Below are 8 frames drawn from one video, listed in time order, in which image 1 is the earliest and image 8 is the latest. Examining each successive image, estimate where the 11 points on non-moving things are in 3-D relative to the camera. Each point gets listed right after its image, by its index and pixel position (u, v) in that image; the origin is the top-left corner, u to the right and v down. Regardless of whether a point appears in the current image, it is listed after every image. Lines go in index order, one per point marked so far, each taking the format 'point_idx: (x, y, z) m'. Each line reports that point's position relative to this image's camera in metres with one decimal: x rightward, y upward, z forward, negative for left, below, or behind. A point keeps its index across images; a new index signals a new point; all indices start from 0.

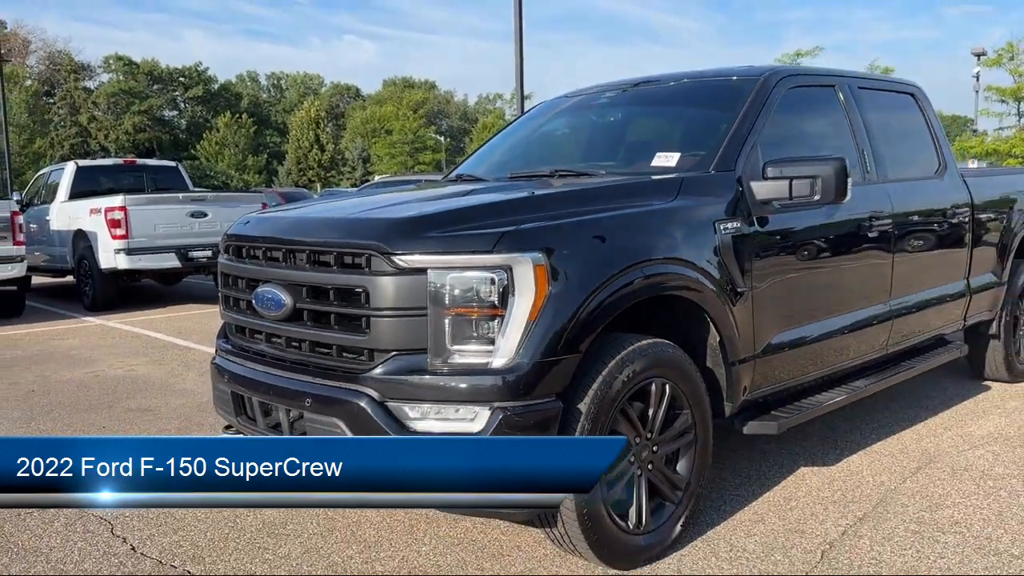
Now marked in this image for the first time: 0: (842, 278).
0: (+1.6, +0.1, +4.2) m
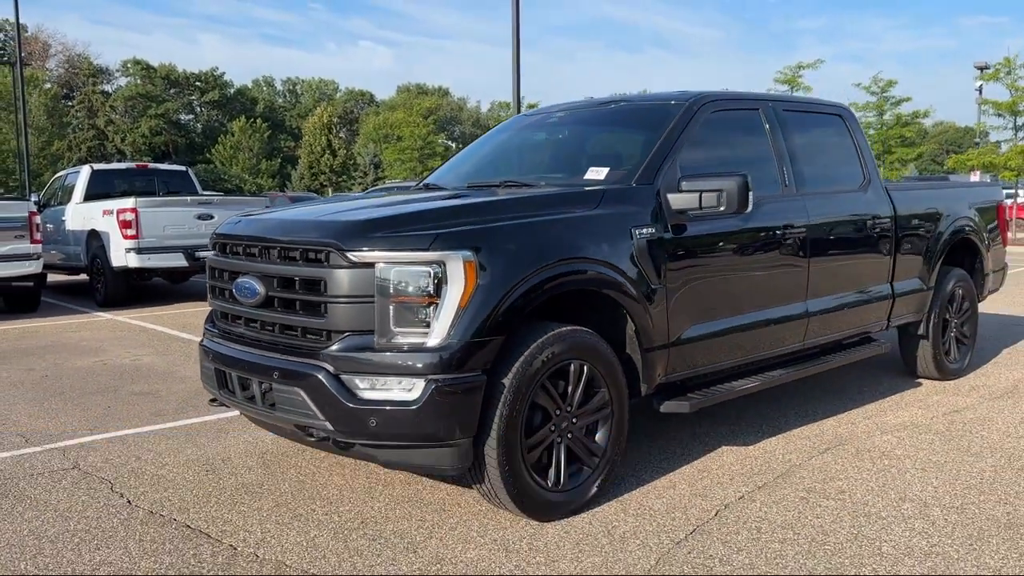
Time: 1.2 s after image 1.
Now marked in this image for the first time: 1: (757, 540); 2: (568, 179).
0: (+1.3, +0.1, +4.8) m
1: (+1.0, -1.0, +3.6) m
2: (+0.3, +0.6, +4.6) m
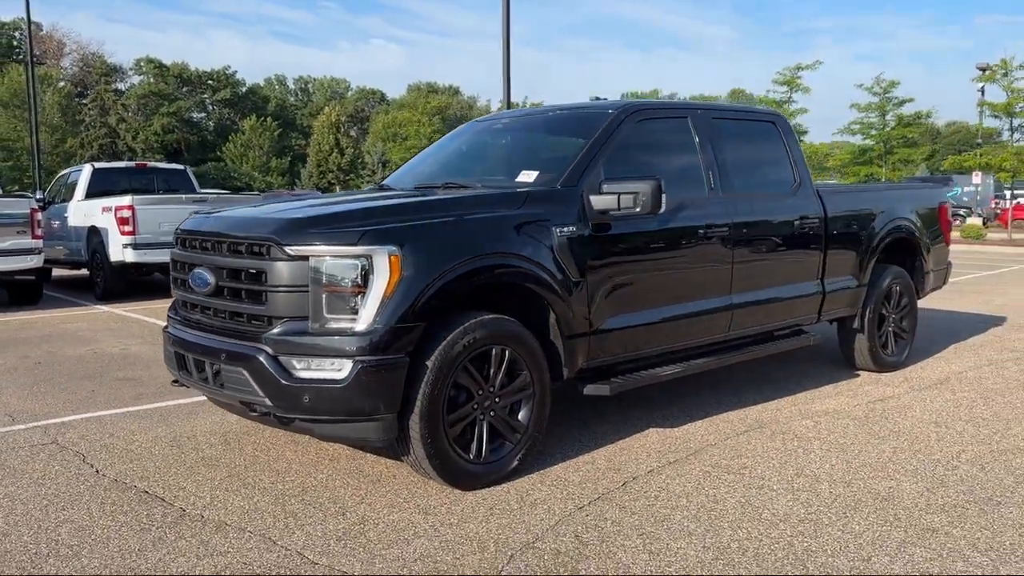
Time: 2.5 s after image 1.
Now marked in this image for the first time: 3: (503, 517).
0: (+1.0, +0.1, +5.2) m
1: (+0.6, -1.0, +4.0) m
2: (0.0, +0.6, +5.0) m
3: (0.0, -1.0, +3.9) m
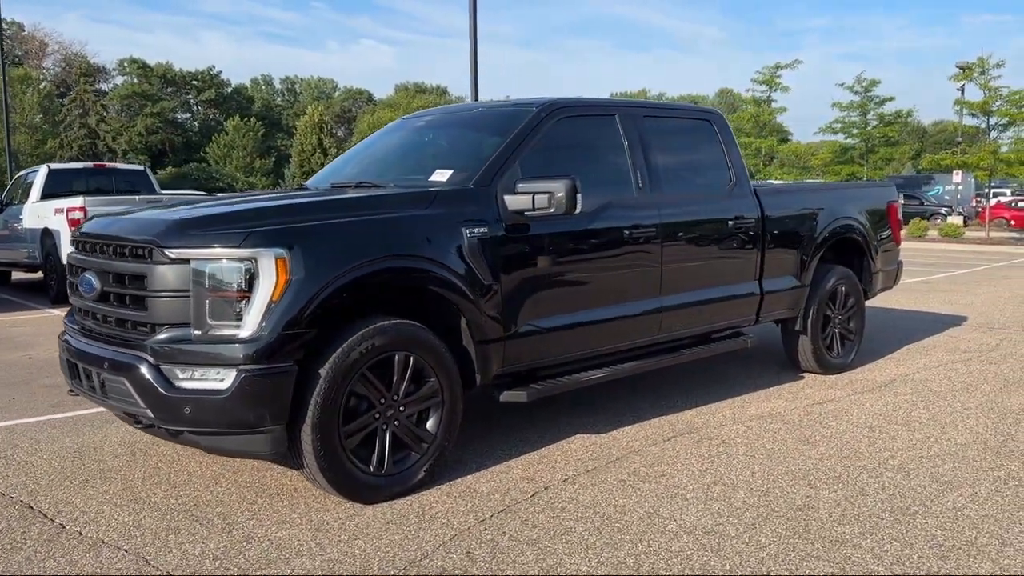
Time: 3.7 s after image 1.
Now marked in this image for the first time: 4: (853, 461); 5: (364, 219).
0: (+0.5, +0.1, +5.0) m
1: (+0.2, -1.0, +3.8) m
2: (-0.5, +0.6, +4.9) m
3: (-0.5, -1.0, +3.7) m
4: (+1.8, -0.9, +4.7) m
5: (-0.7, +0.3, +4.0) m
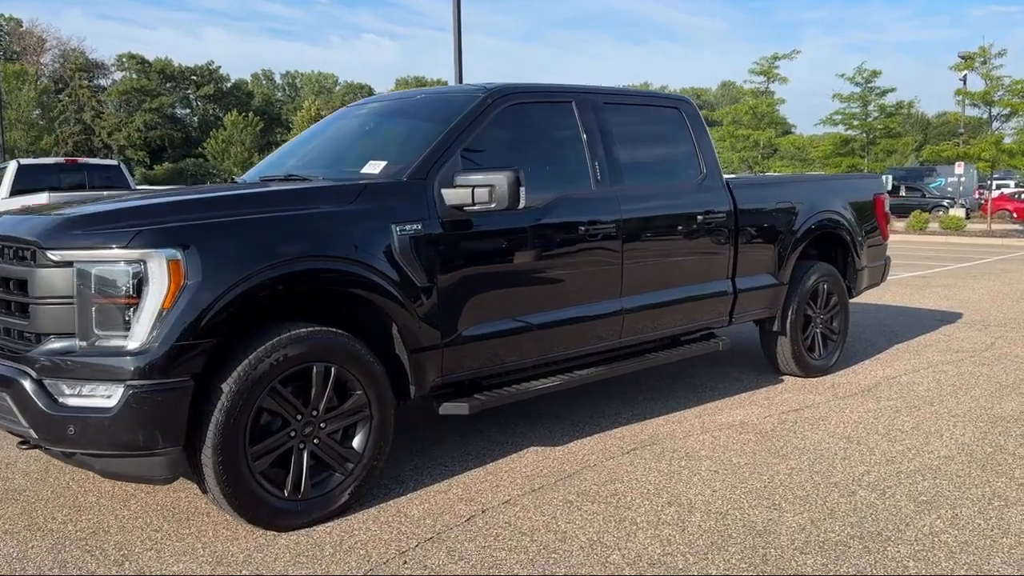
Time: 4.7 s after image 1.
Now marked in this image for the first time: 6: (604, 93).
0: (+0.2, +0.1, +4.6) m
1: (-0.1, -1.0, +3.5) m
2: (-0.8, +0.6, +4.5) m
3: (-0.8, -1.0, +3.3) m
4: (+1.5, -0.9, +4.3) m
5: (-1.0, +0.3, +3.6) m
6: (+0.5, +1.1, +5.2) m
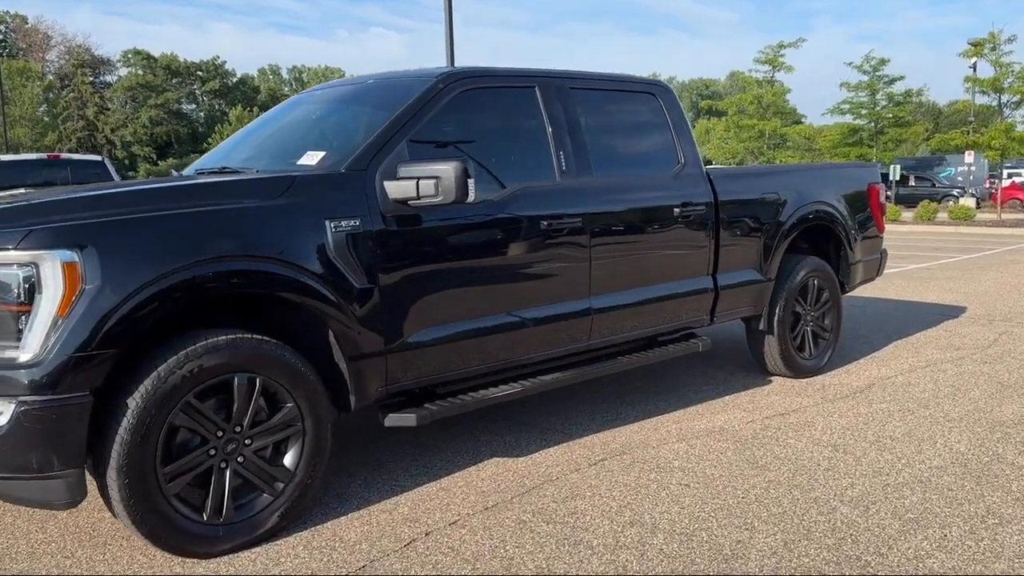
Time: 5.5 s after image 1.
0: (0.0, +0.1, +4.3) m
1: (-0.3, -1.0, +3.1) m
2: (-1.0, +0.6, +4.2) m
3: (-1.0, -1.0, +3.0) m
4: (+1.3, -0.9, +4.0) m
5: (-1.2, +0.3, +3.3) m
6: (+0.3, +1.1, +4.9) m
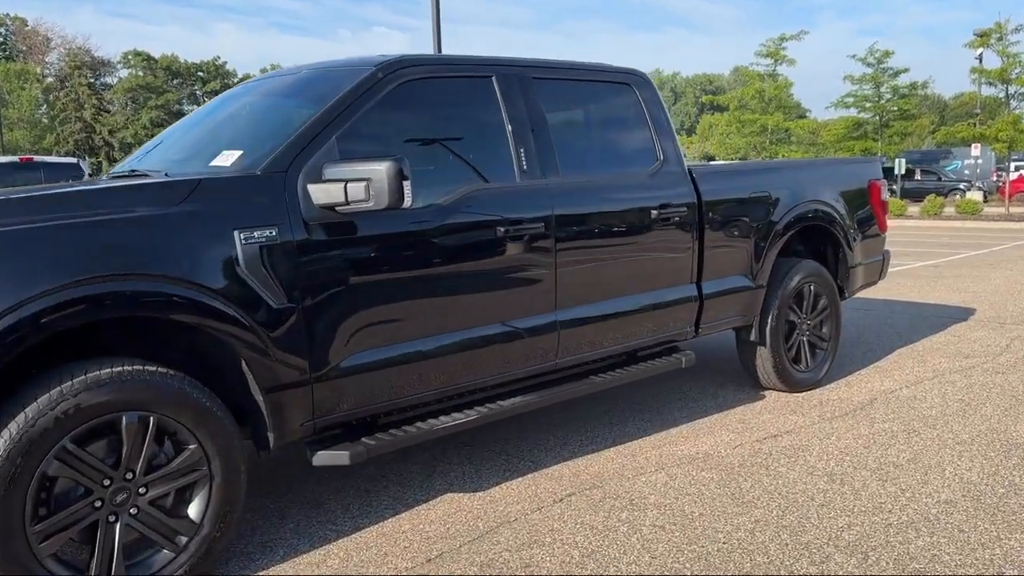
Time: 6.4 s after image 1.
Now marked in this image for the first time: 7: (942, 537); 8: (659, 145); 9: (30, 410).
0: (-0.2, 0.0, +3.8) m
1: (-0.5, -1.1, +2.7) m
2: (-1.2, +0.5, +3.7) m
3: (-1.2, -1.1, +2.5) m
4: (+1.1, -0.9, +3.5) m
5: (-1.4, +0.2, +2.8) m
6: (+0.1, +1.1, +4.4) m
7: (+1.6, -0.9, +3.4) m
8: (+0.8, +0.8, +4.9) m
9: (-1.4, -0.4, +2.7) m
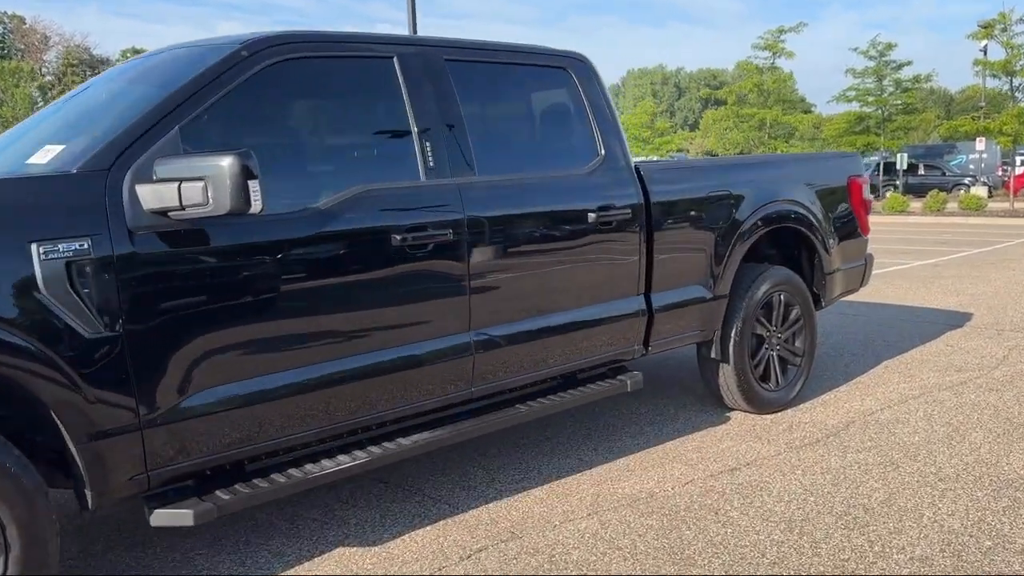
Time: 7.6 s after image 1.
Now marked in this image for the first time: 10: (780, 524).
0: (-0.6, -0.1, +3.2) m
1: (-0.9, -1.2, +2.1) m
2: (-1.6, +0.4, +3.1) m
3: (-1.6, -1.2, +2.0) m
4: (+0.7, -1.0, +2.9) m
5: (-1.8, +0.1, +2.3) m
6: (-0.3, +1.0, +3.8) m
7: (+1.3, -1.0, +2.8) m
8: (+0.4, +0.7, +4.3) m
9: (-1.8, -0.4, +2.1) m
10: (+1.0, -0.9, +3.5) m
